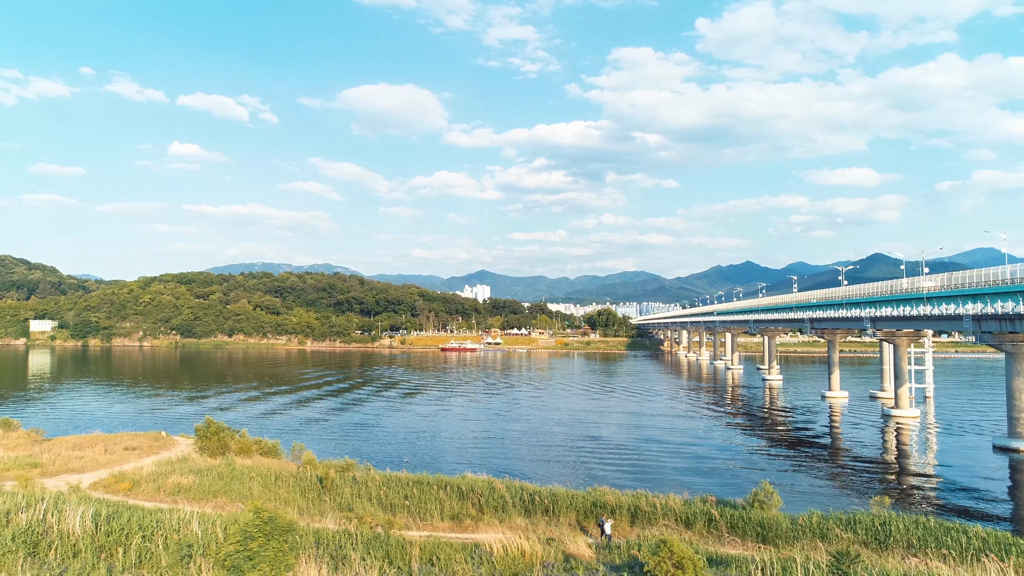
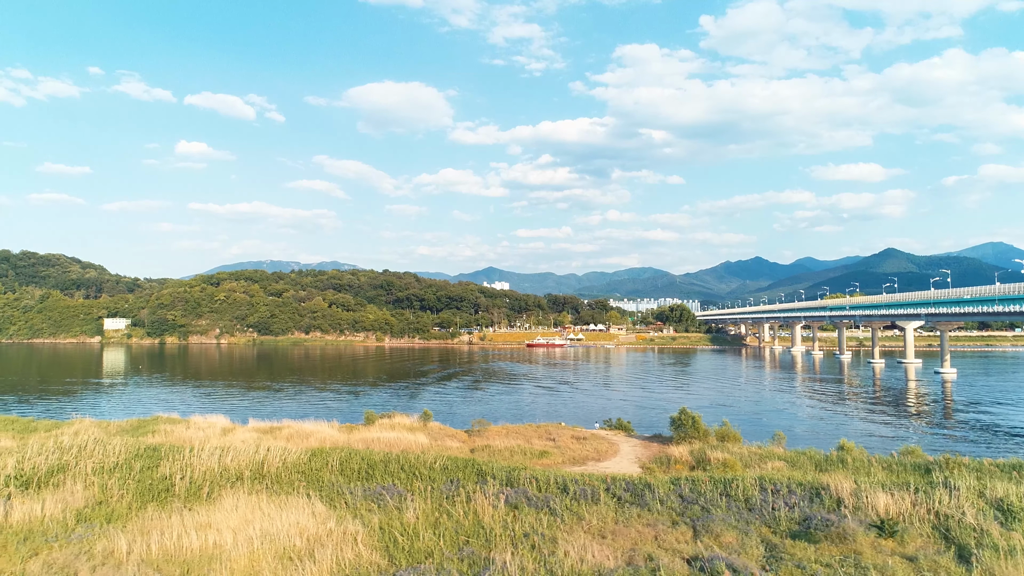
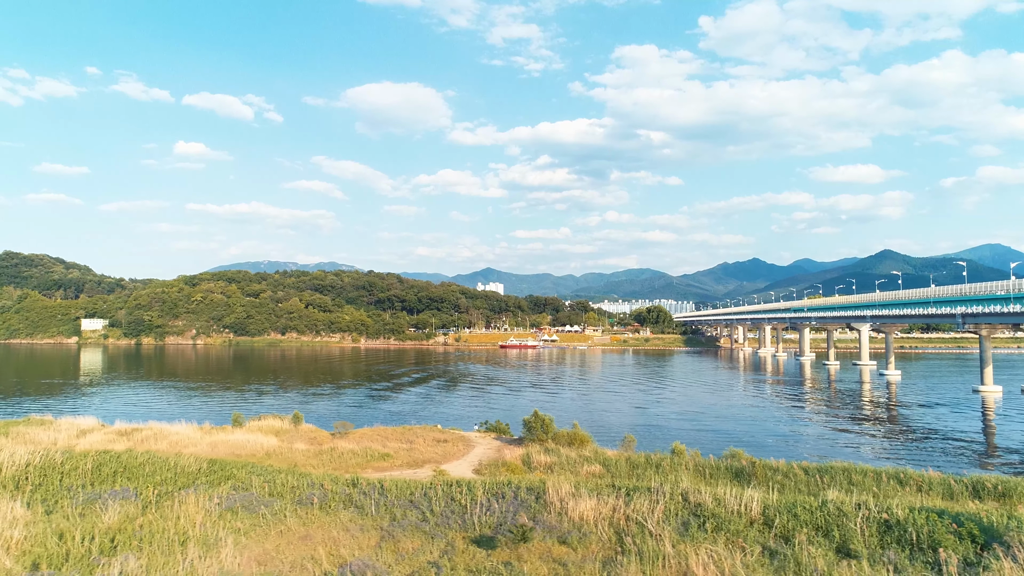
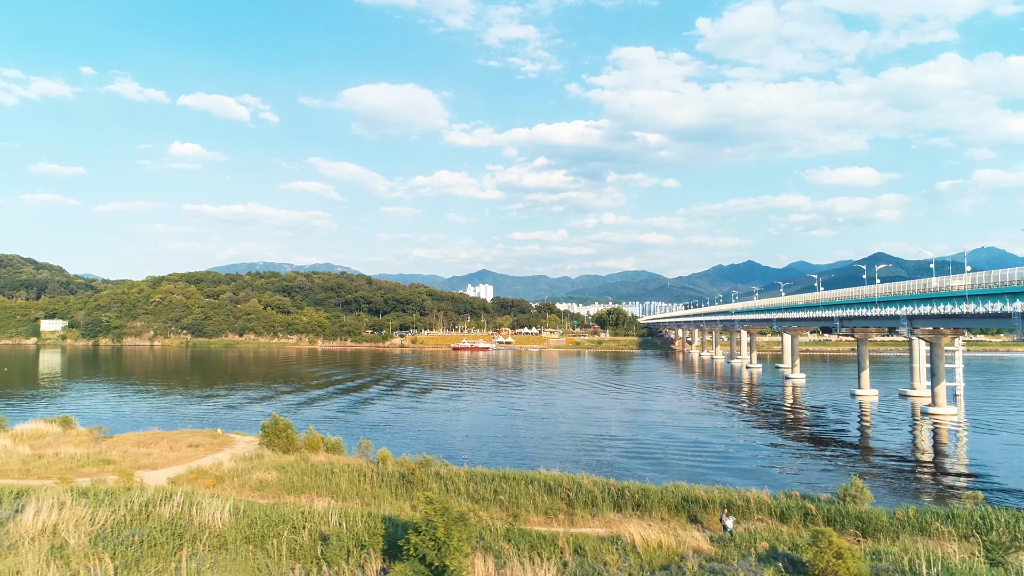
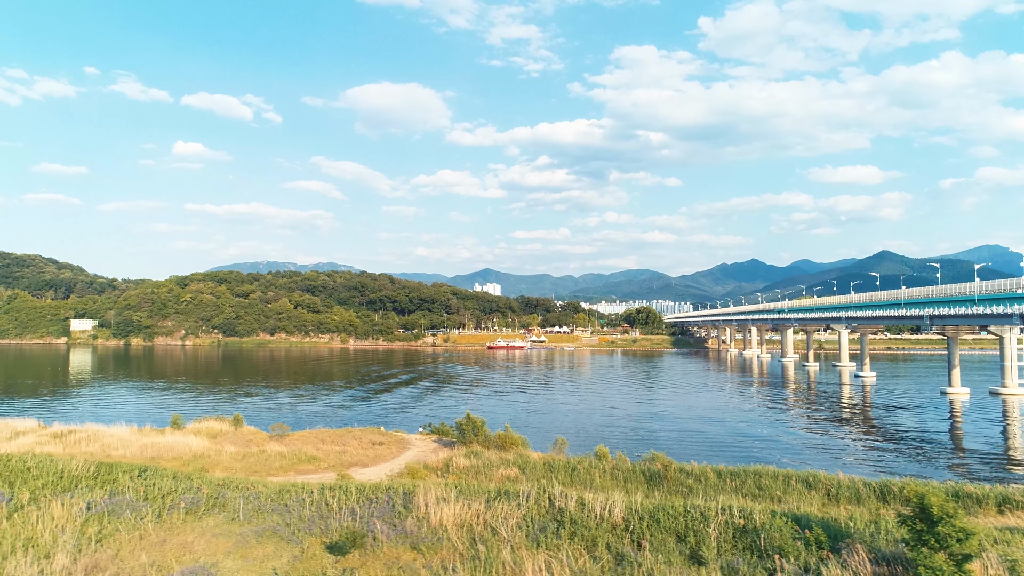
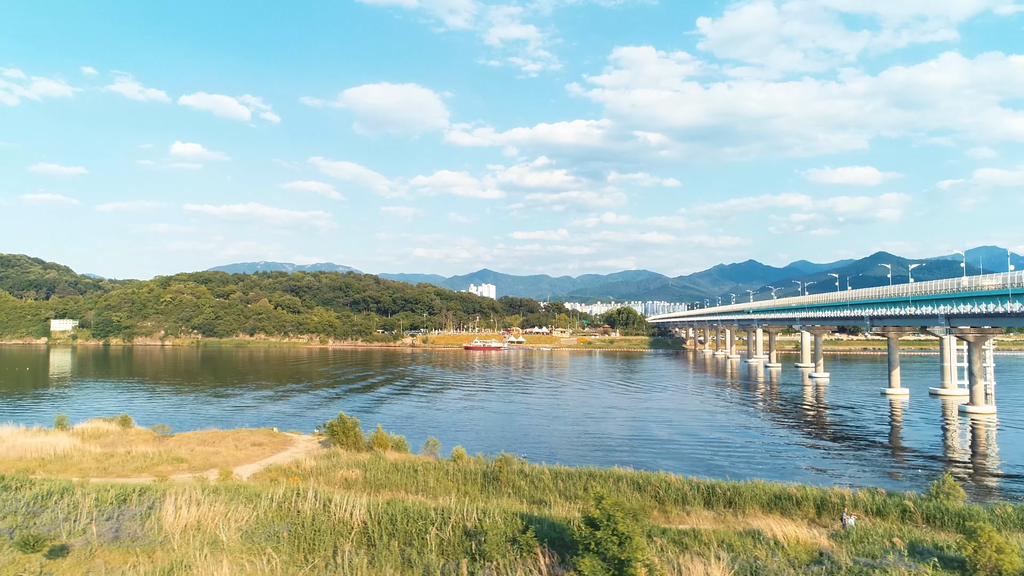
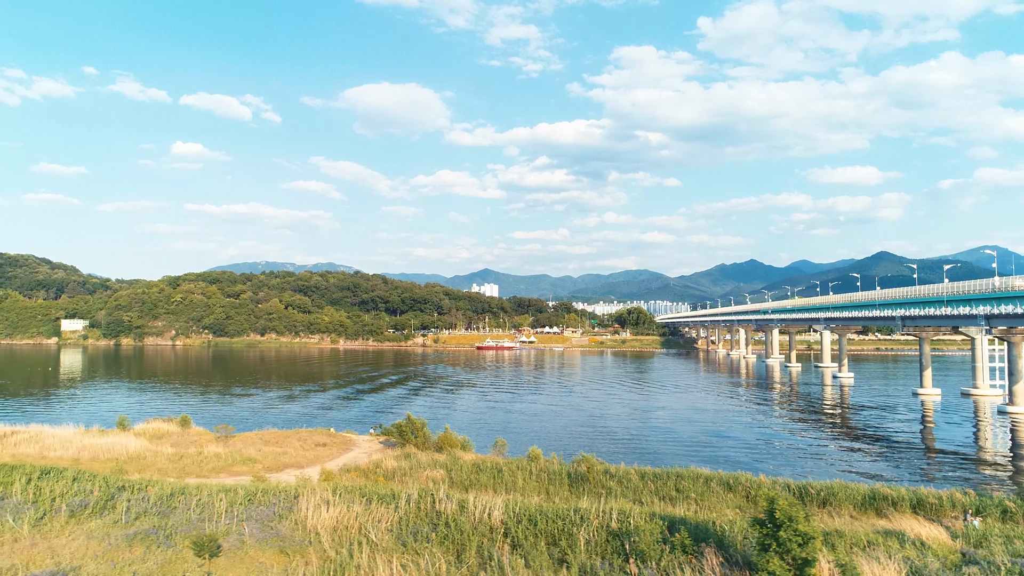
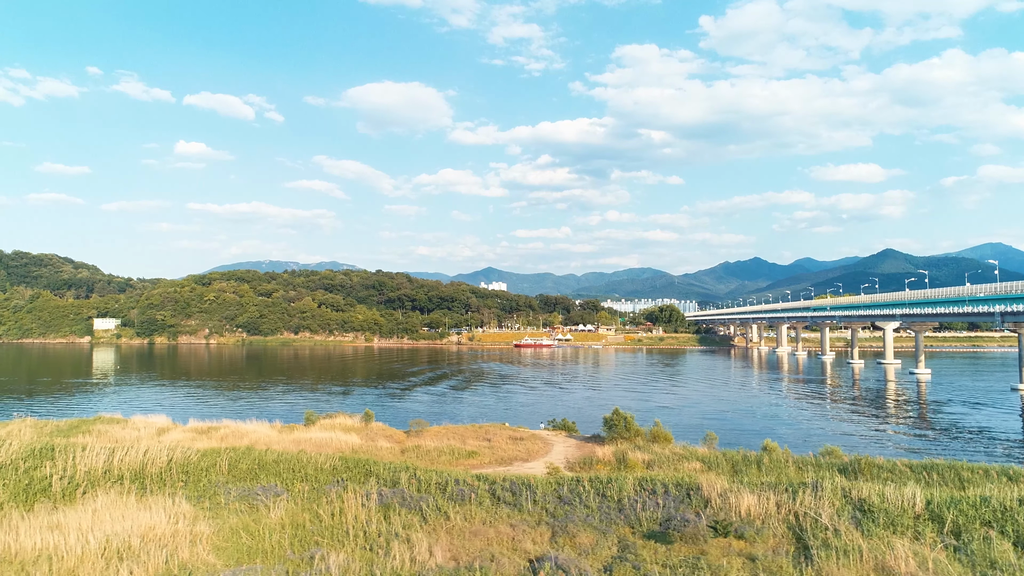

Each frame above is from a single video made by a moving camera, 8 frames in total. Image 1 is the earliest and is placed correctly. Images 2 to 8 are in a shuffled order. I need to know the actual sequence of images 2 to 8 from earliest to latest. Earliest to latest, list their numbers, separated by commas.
4, 6, 7, 5, 3, 8, 2
